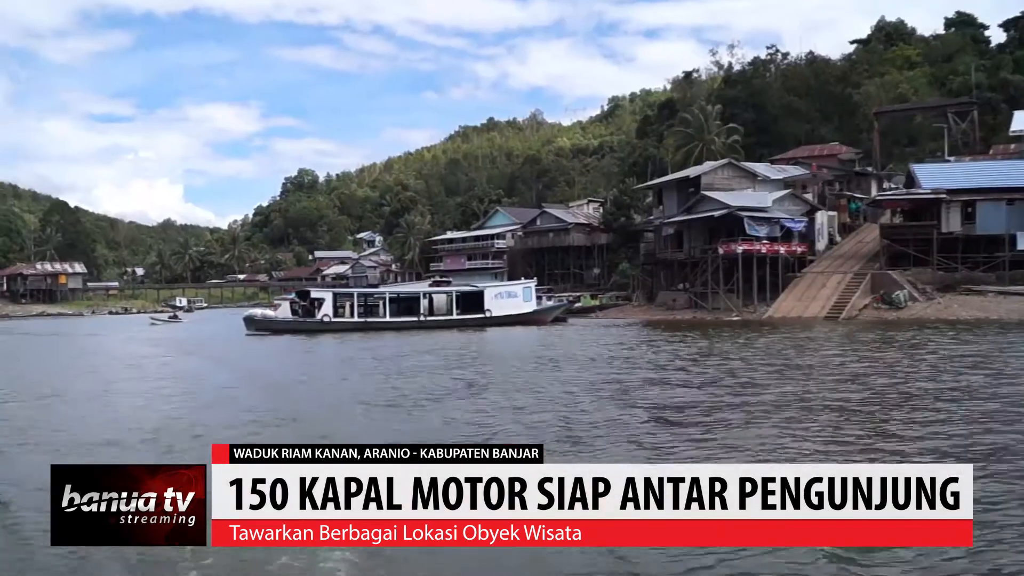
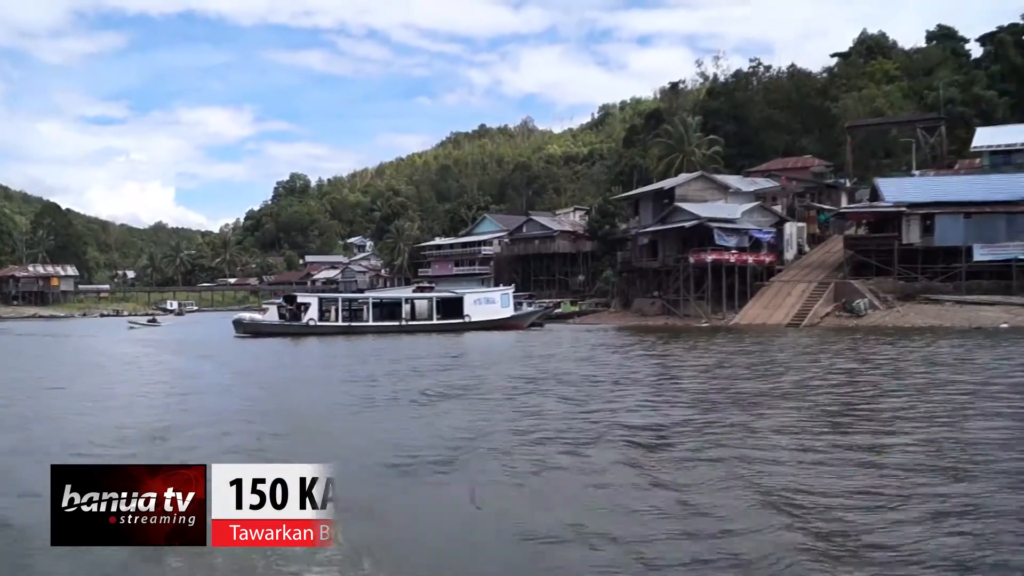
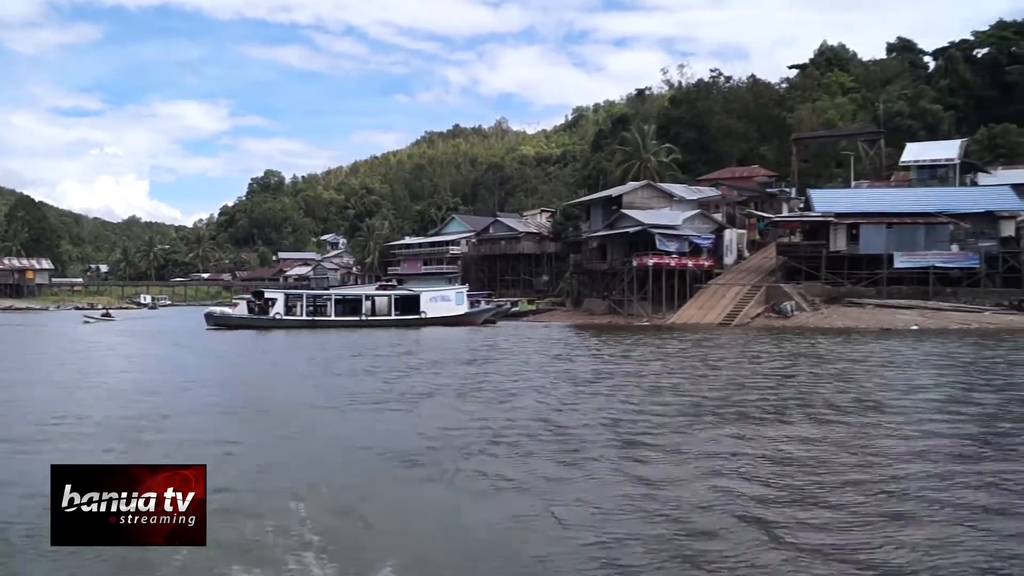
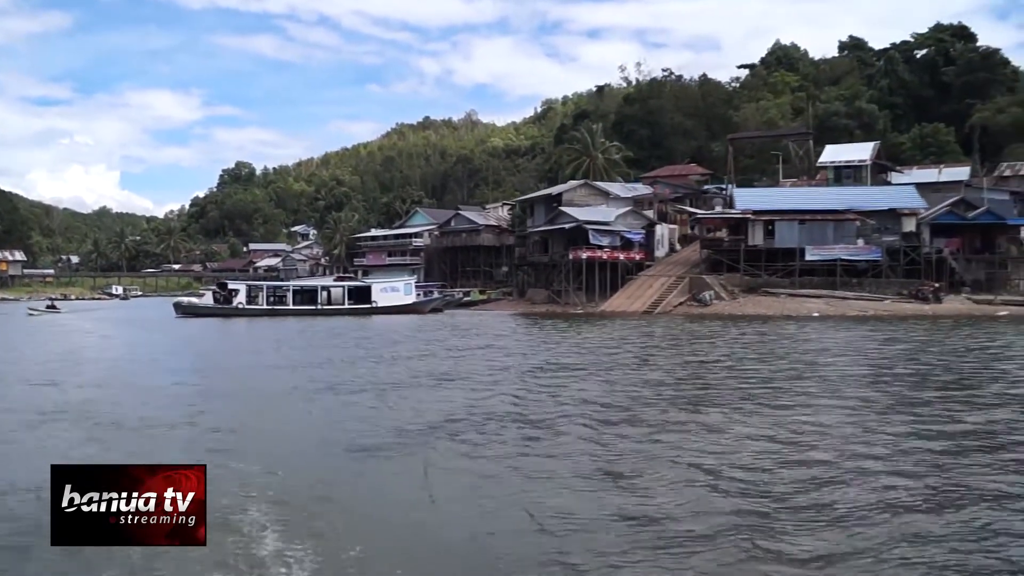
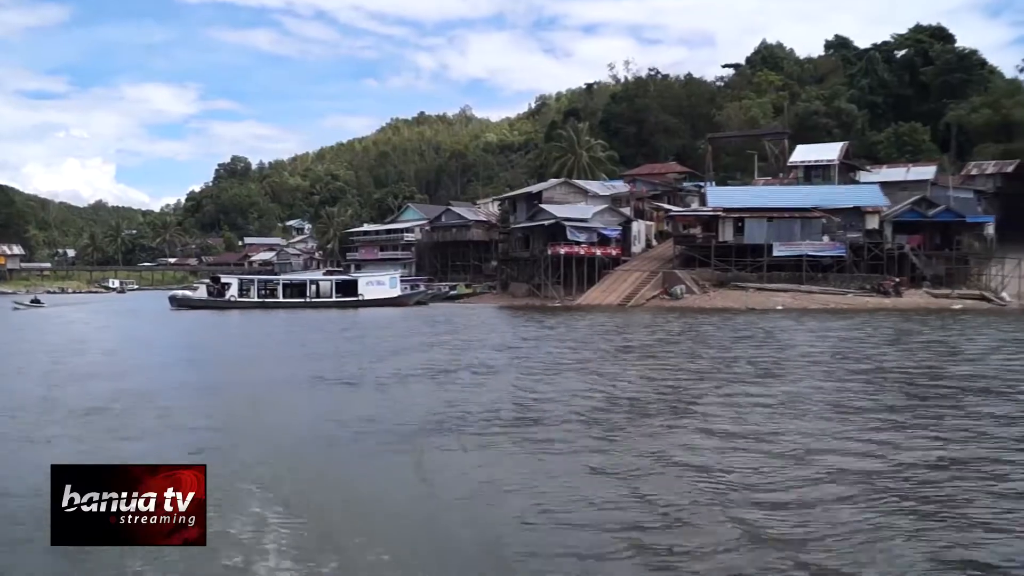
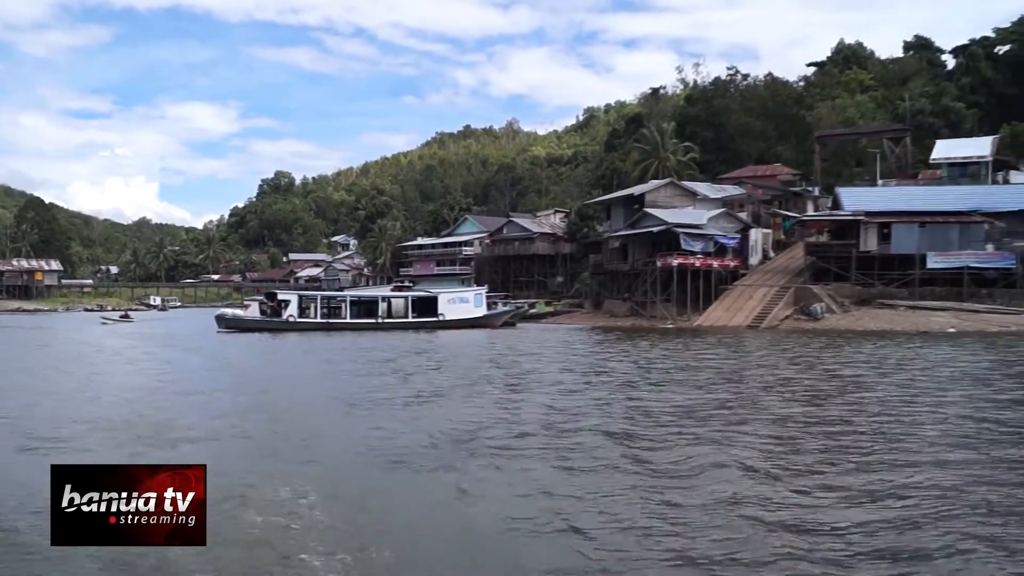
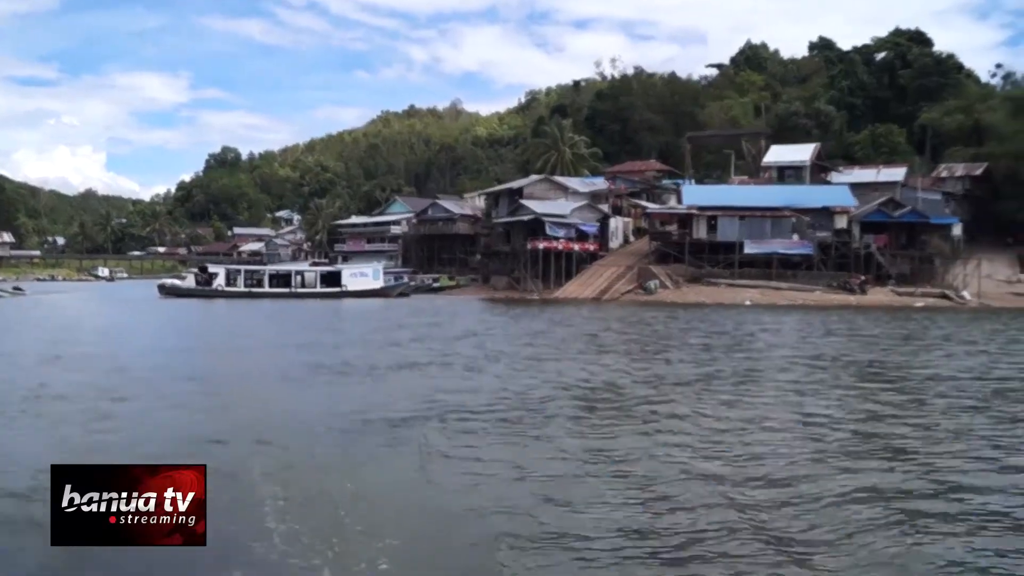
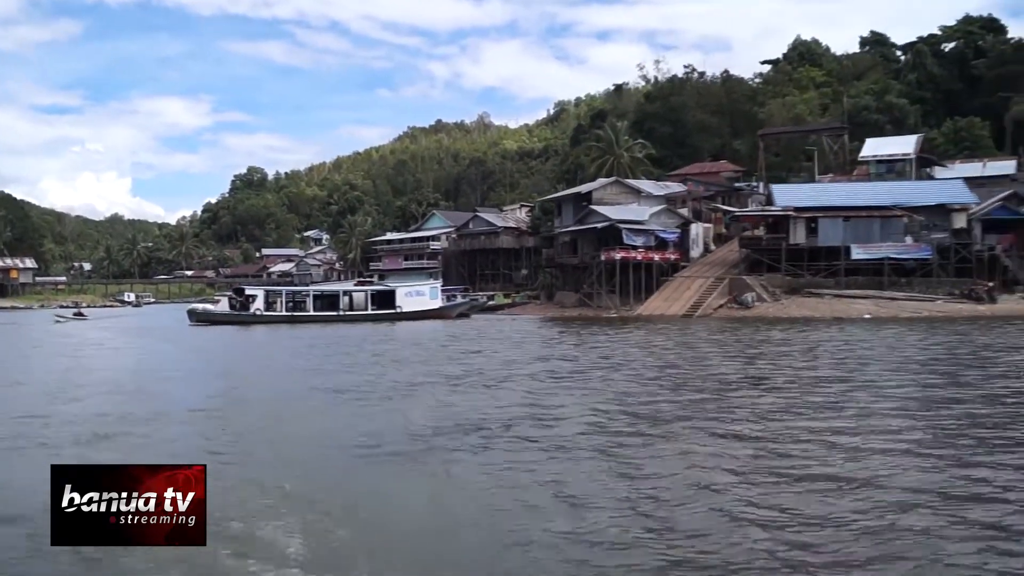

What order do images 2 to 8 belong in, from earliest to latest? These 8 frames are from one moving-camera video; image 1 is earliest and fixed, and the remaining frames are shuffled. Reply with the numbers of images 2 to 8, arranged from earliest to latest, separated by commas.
2, 6, 3, 8, 4, 5, 7
